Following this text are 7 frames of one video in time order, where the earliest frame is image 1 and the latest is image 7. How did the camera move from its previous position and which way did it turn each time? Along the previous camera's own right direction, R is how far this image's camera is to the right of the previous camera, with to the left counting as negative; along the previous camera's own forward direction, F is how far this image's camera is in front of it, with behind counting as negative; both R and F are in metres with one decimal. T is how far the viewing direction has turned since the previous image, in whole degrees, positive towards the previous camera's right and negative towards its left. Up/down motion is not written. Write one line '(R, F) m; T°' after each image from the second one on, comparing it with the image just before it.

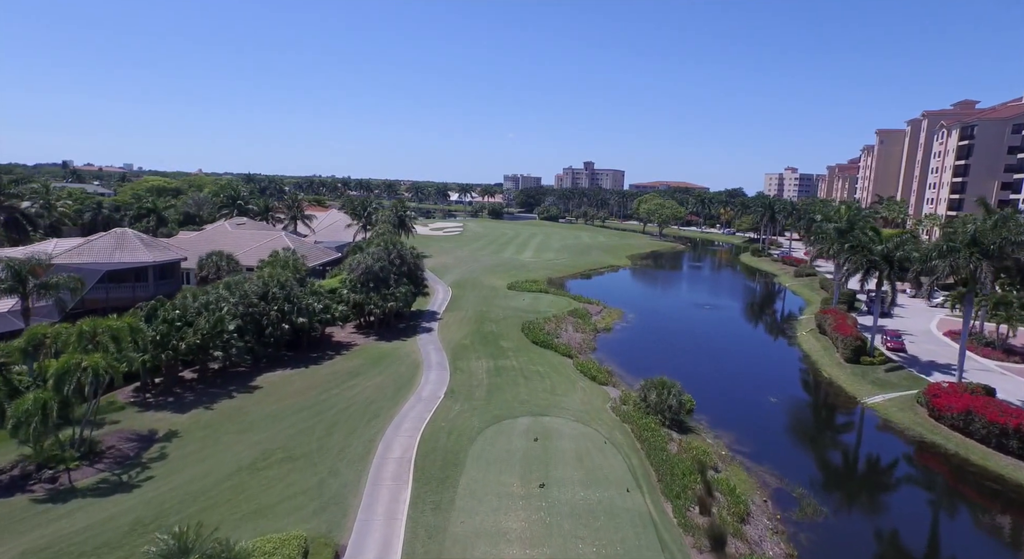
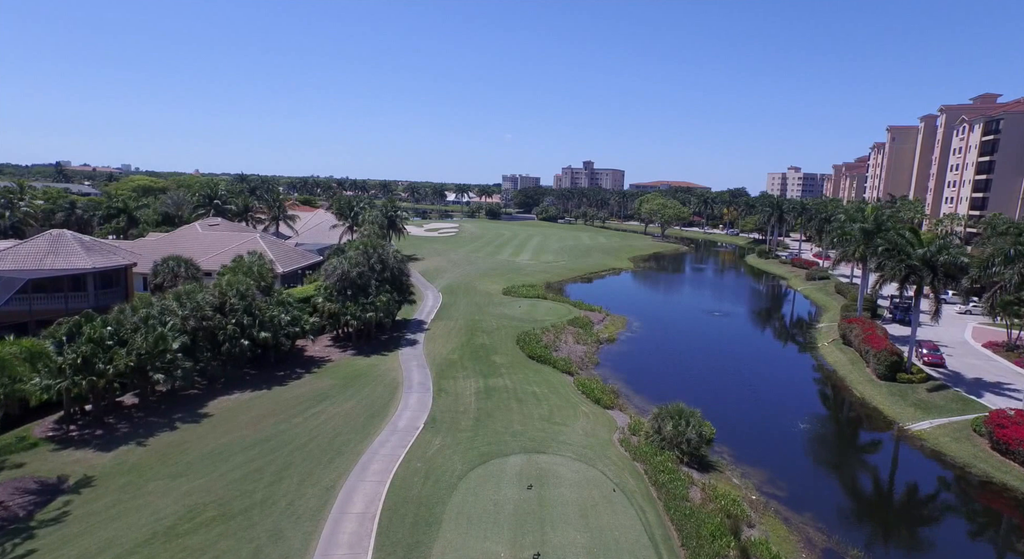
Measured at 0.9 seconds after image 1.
(+0.4, +4.2) m; 0°
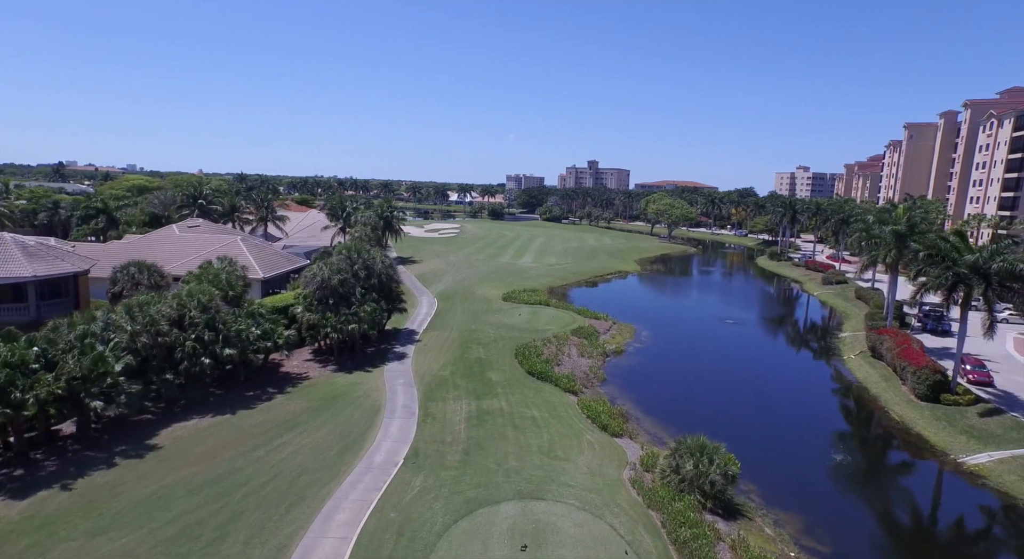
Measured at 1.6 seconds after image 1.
(+0.4, +3.5) m; 0°
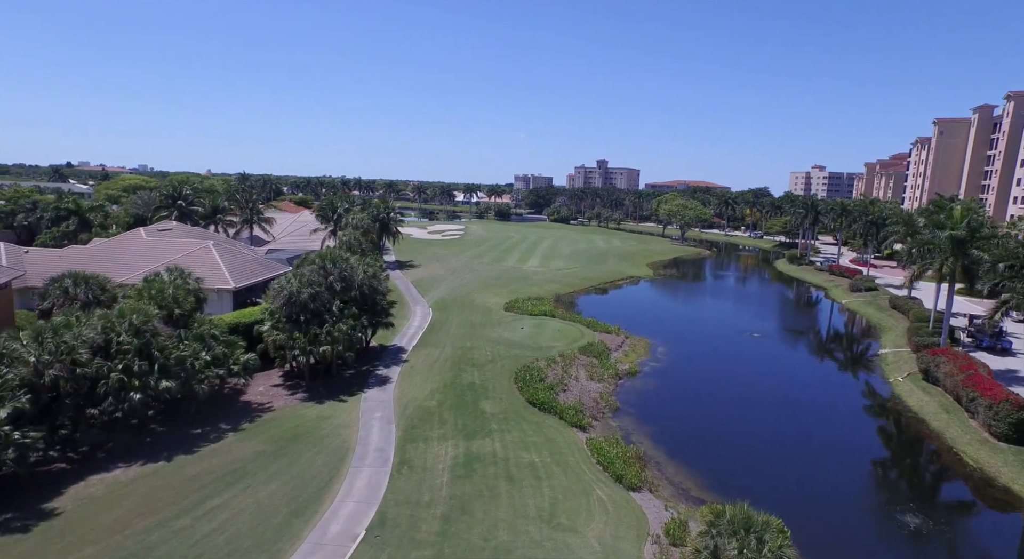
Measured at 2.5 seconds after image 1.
(+0.5, +4.8) m; -1°
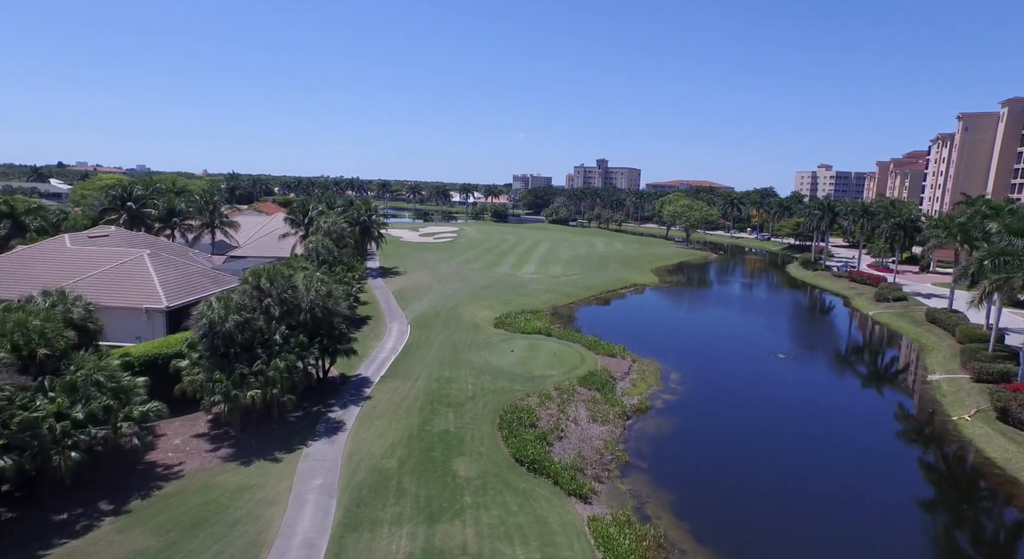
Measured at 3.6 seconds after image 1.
(+0.7, +6.2) m; 0°
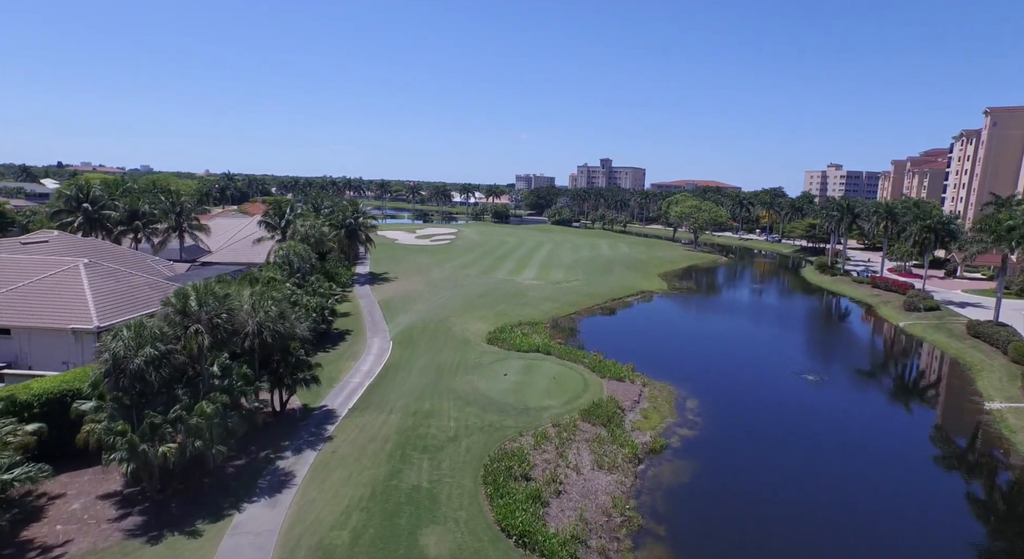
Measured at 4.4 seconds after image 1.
(+0.6, +4.8) m; 0°
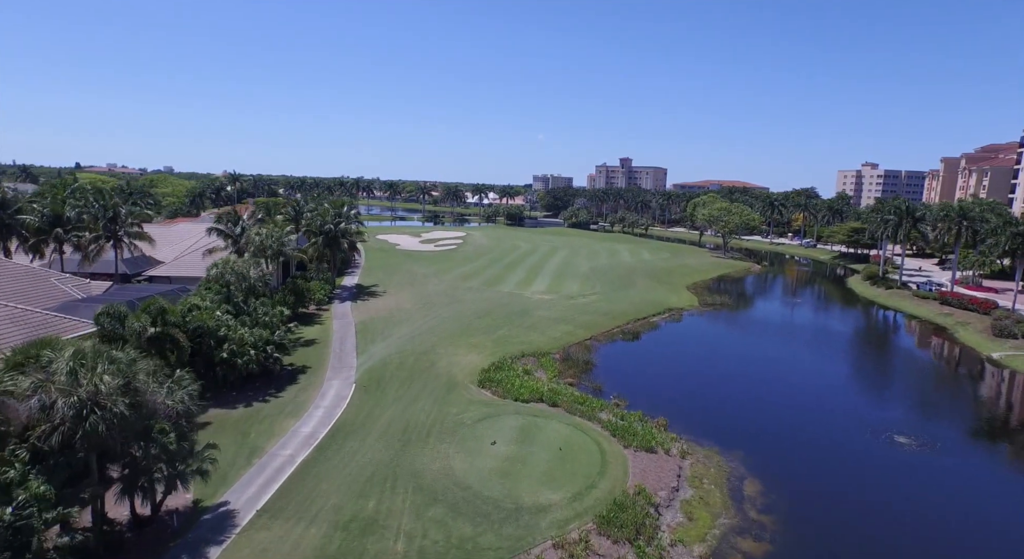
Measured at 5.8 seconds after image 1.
(+1.1, +8.9) m; -2°
